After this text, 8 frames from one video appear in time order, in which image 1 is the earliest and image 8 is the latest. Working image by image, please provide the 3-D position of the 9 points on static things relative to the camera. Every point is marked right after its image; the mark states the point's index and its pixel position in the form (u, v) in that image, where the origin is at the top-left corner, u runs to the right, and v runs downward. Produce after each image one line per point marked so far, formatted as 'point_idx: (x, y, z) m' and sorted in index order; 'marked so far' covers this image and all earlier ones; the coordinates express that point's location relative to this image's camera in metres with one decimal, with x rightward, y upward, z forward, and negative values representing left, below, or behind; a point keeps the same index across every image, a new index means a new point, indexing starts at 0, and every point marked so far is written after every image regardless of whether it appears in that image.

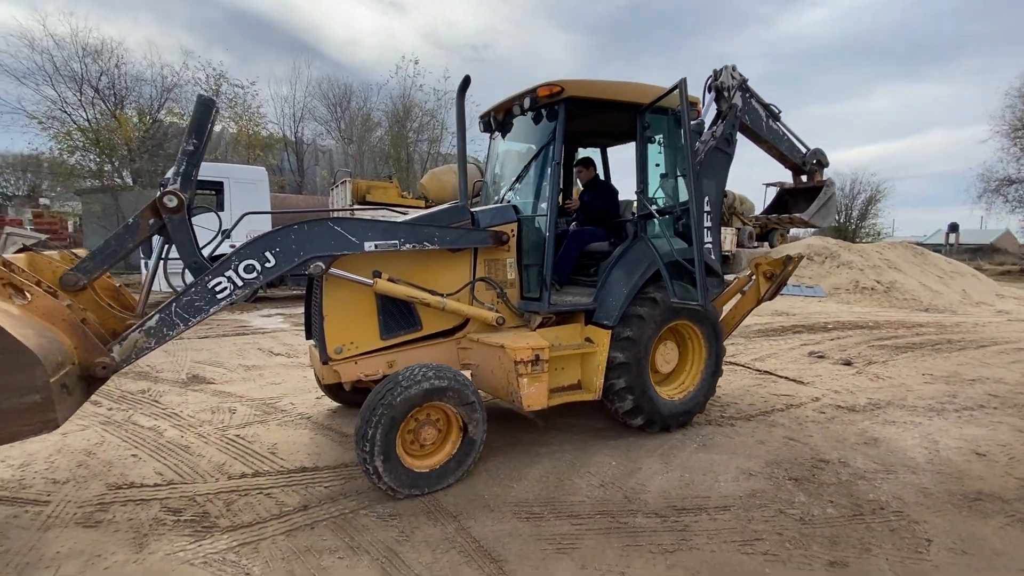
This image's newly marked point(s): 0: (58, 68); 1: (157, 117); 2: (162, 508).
0: (-12.1, +5.9, +12.9) m
1: (-10.2, +4.9, +13.8) m
2: (-1.9, -1.2, +2.6) m
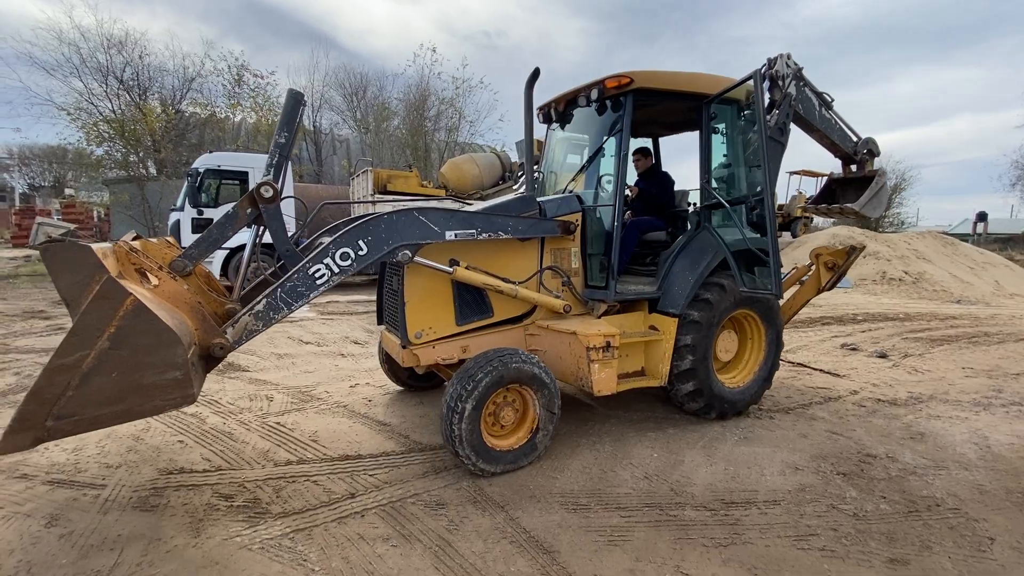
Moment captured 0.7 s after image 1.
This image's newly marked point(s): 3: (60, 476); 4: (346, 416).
0: (-11.6, +6.2, +13.0) m
1: (-9.6, +5.2, +13.9) m
2: (-1.6, -1.1, +2.6) m
3: (-2.6, -1.1, +2.8) m
4: (-1.3, -1.0, +3.8) m
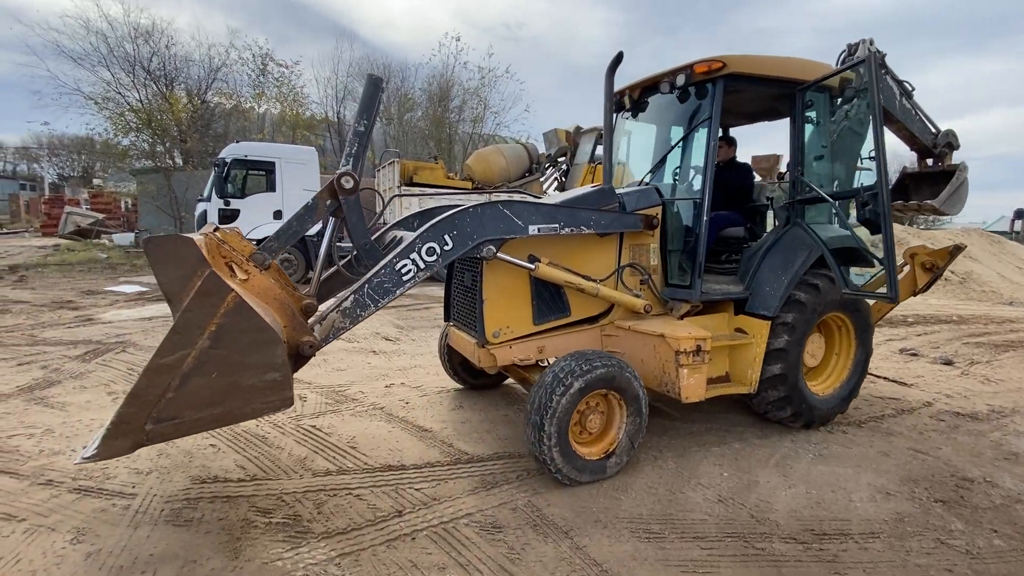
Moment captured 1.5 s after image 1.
0: (-10.8, +6.5, +13.0) m
1: (-8.8, +5.5, +13.9) m
2: (-1.3, -1.1, +2.4) m
3: (-2.3, -1.1, +2.6) m
4: (-0.9, -1.0, +3.6) m
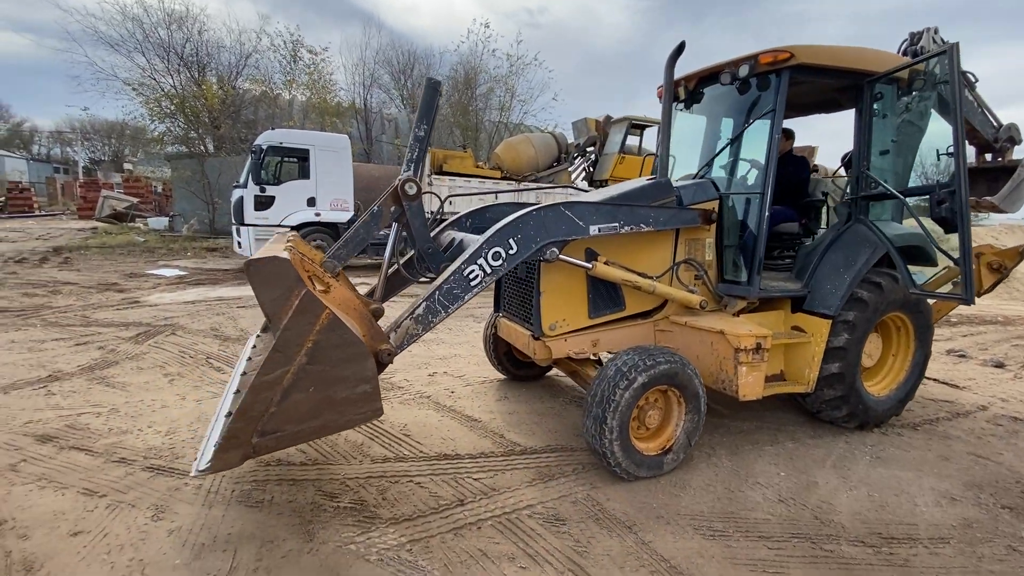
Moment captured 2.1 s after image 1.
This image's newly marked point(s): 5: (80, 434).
0: (-10.0, +6.9, +13.2) m
1: (-8.0, +5.9, +14.0) m
2: (-1.0, -1.0, +2.5) m
3: (-2.0, -1.0, +2.7) m
4: (-0.6, -0.9, +3.6) m
5: (-2.7, -0.9, +3.0) m
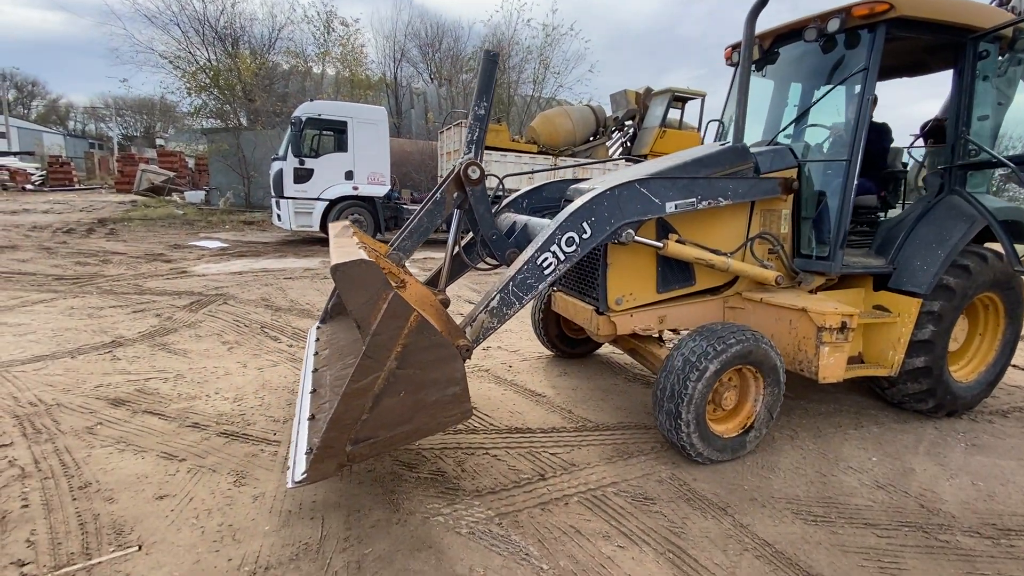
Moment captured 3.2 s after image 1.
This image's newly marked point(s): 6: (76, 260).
0: (-9.0, +7.7, +13.2) m
1: (-7.0, +6.7, +13.9) m
2: (-0.6, -0.9, +2.4) m
3: (-1.6, -0.8, +2.7) m
4: (-0.1, -0.7, +3.5) m
5: (-2.3, -0.7, +3.0) m
6: (-6.1, +0.4, +6.8) m
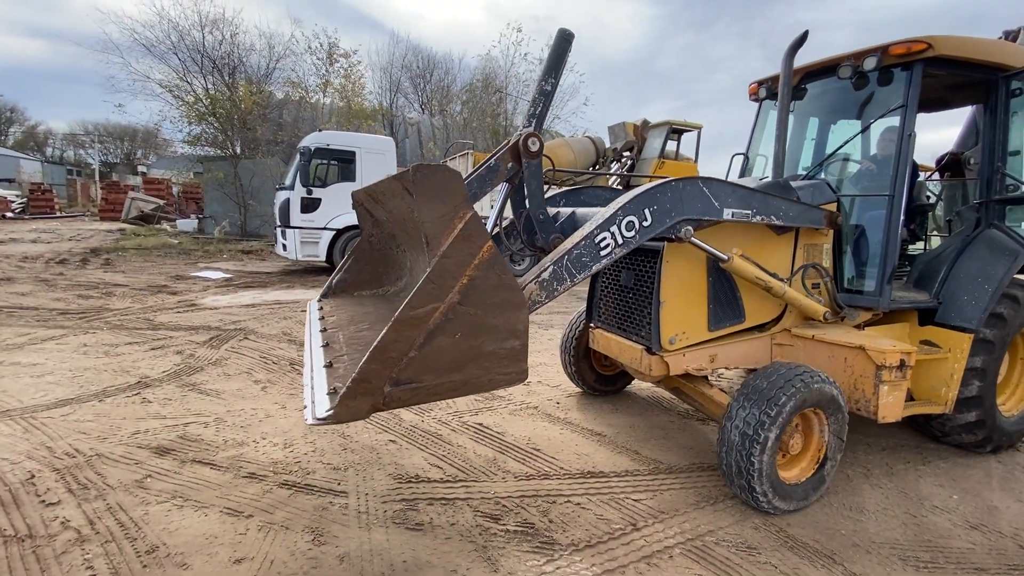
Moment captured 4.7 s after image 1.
0: (-9.1, +6.9, +13.2) m
1: (-7.1, +5.8, +13.9) m
2: (-0.2, -1.1, +2.3) m
3: (-1.2, -1.0, +2.5) m
4: (+0.2, -0.9, +3.4) m
5: (-1.9, -0.9, +2.8) m
6: (-5.9, -0.1, +6.5) m
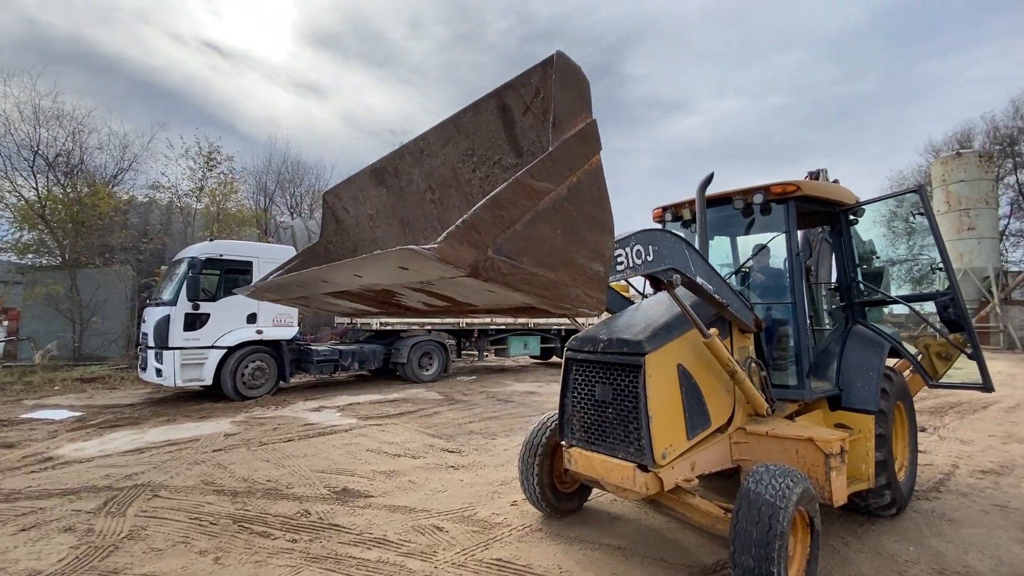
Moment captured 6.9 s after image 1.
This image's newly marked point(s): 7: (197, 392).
0: (-11.9, +3.7, +11.3) m
1: (-10.1, +2.5, +12.4) m
2: (+0.2, -1.7, +2.1) m
3: (-0.8, -1.7, +2.1) m
4: (+0.3, -1.8, +3.3) m
5: (-1.5, -1.7, +2.2) m
6: (-6.4, -1.7, +4.7) m
7: (-5.5, -1.8, +8.4) m
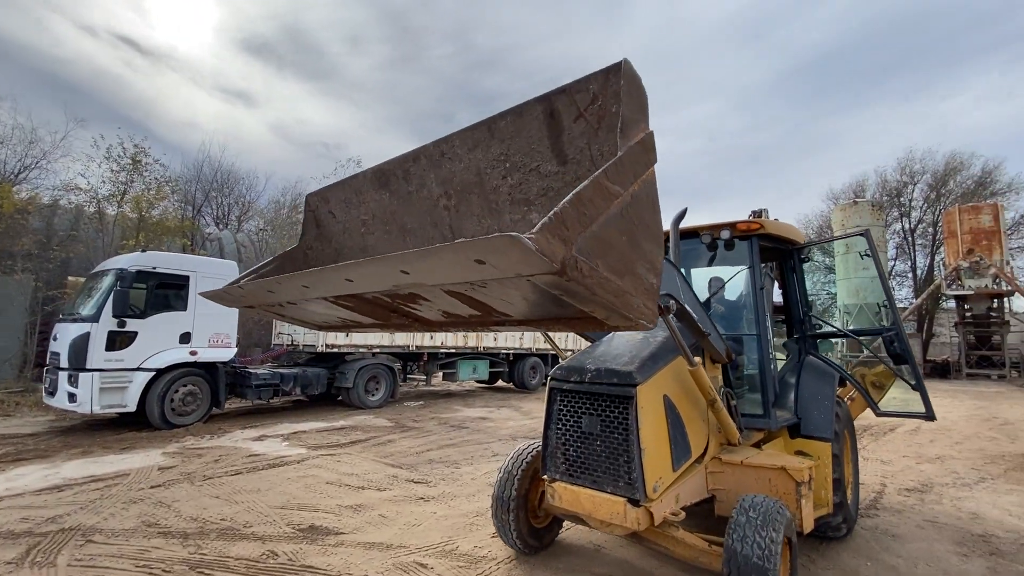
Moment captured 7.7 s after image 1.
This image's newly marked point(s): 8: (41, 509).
0: (-12.8, +3.5, +9.8) m
1: (-11.2, +2.3, +11.1) m
2: (+0.3, -1.8, +2.1) m
3: (-0.7, -1.8, +1.9) m
4: (+0.2, -1.9, +3.3) m
5: (-1.4, -1.7, +1.9) m
6: (-6.6, -1.7, +3.7) m
7: (-6.2, -2.0, +7.5) m
8: (-3.8, -1.8, +3.9) m
